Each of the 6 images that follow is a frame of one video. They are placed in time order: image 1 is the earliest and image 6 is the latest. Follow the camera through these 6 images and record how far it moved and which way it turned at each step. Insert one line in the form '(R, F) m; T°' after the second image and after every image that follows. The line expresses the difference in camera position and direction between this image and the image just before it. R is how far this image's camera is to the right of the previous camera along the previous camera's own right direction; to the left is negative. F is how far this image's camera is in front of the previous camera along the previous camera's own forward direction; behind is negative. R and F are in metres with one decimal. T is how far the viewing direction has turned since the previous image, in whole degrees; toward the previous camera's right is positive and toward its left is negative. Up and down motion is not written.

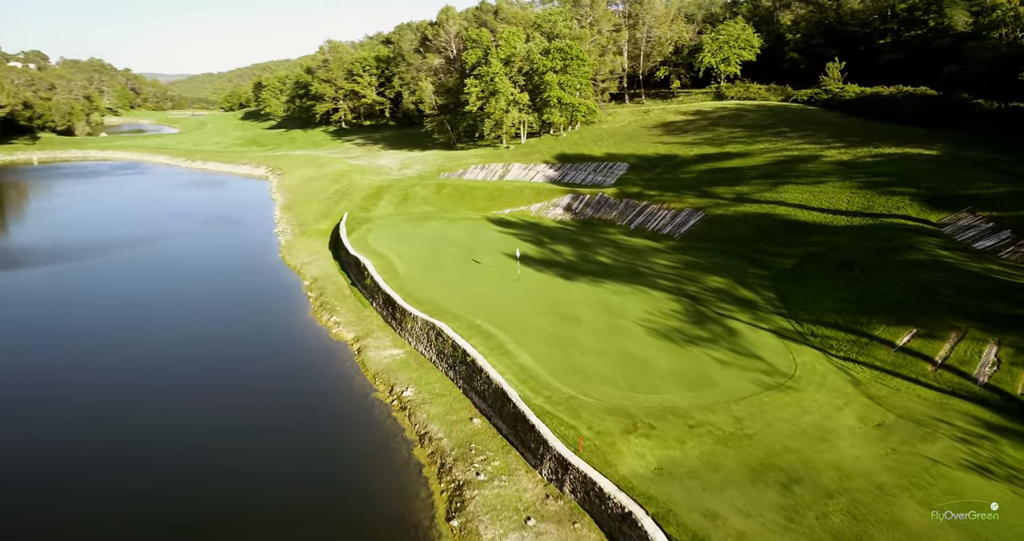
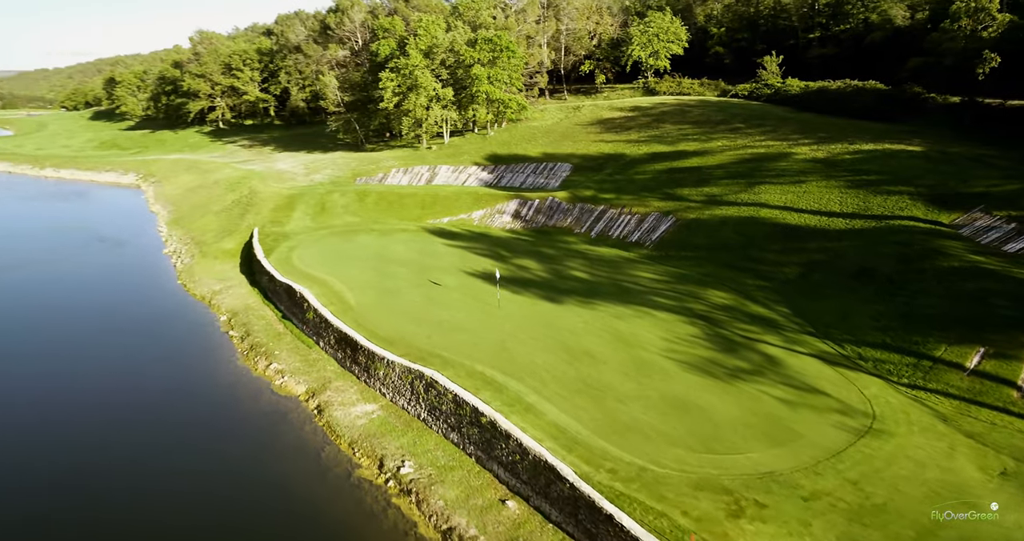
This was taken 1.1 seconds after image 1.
(-2.8, +3.9) m; +10°
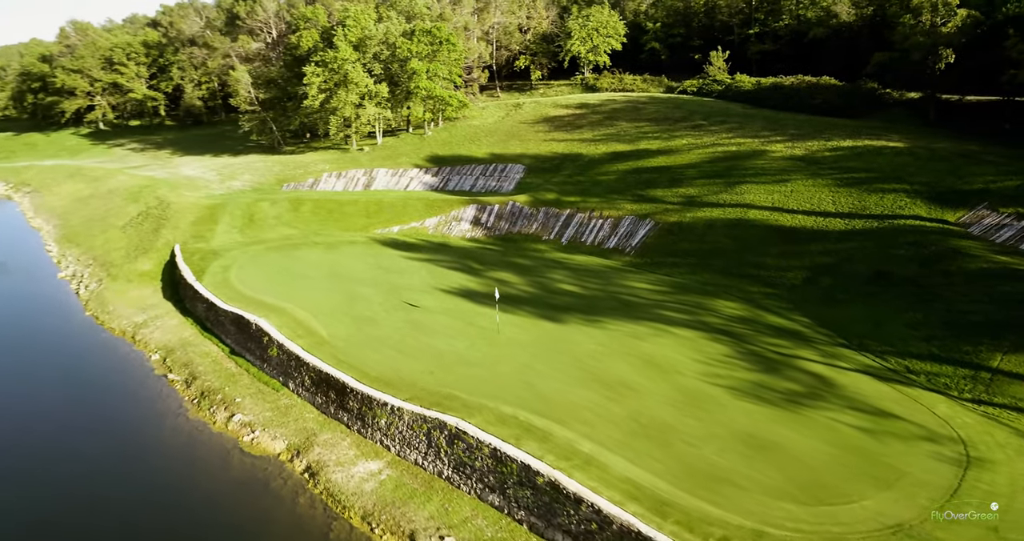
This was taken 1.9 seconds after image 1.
(-2.6, +2.6) m; +8°
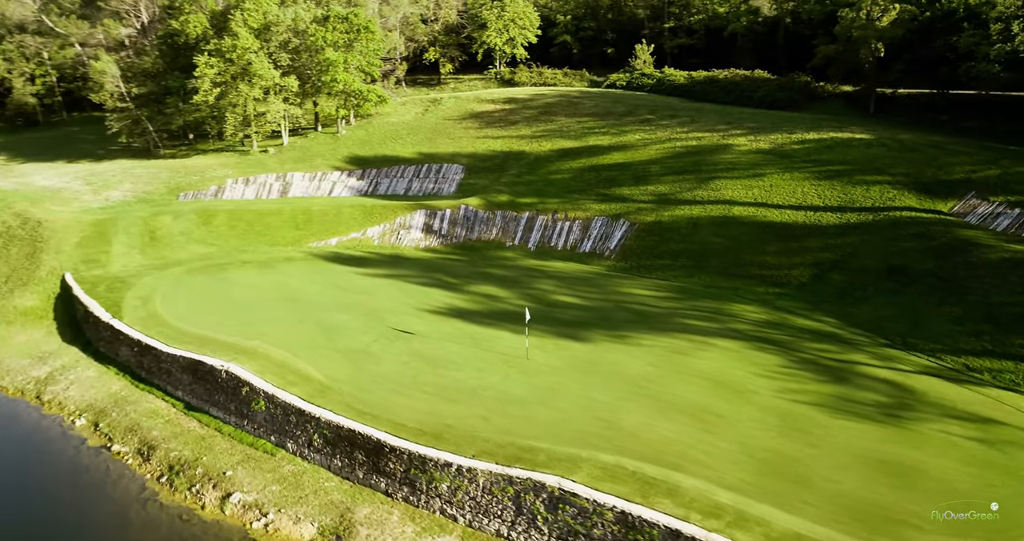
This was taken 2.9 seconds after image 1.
(-3.8, +2.8) m; +12°
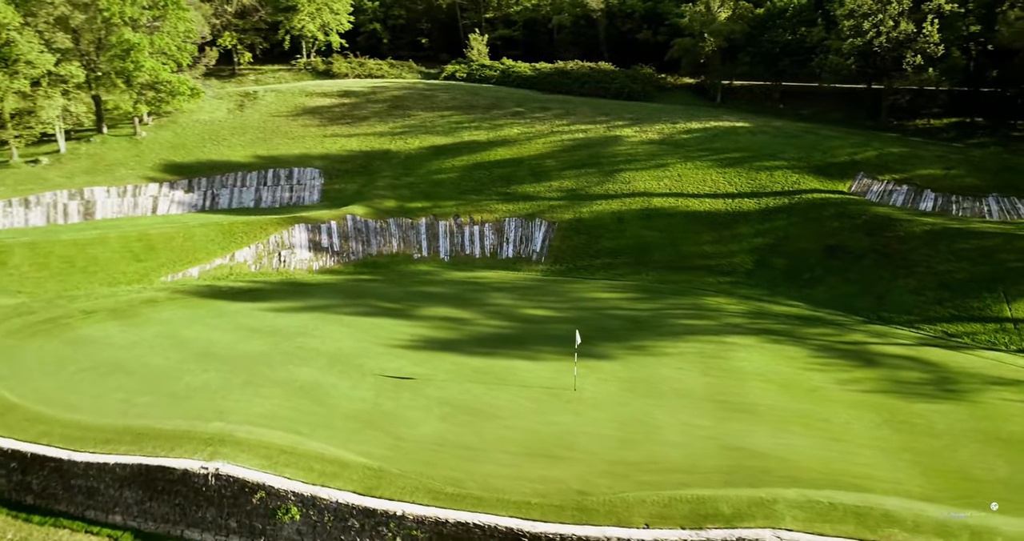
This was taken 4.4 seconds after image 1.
(-5.5, +3.6) m; +22°
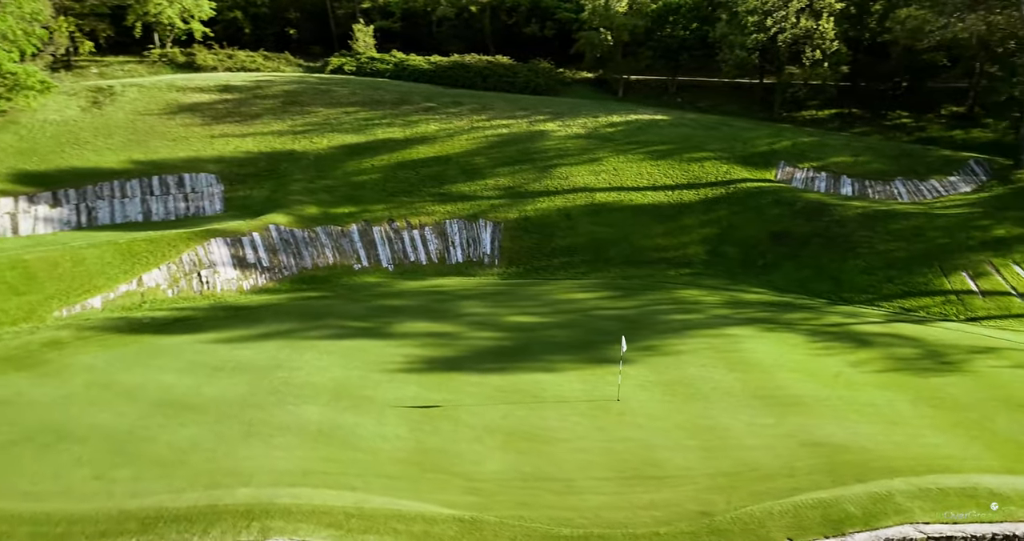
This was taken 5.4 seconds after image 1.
(-3.5, +1.7) m; +14°
